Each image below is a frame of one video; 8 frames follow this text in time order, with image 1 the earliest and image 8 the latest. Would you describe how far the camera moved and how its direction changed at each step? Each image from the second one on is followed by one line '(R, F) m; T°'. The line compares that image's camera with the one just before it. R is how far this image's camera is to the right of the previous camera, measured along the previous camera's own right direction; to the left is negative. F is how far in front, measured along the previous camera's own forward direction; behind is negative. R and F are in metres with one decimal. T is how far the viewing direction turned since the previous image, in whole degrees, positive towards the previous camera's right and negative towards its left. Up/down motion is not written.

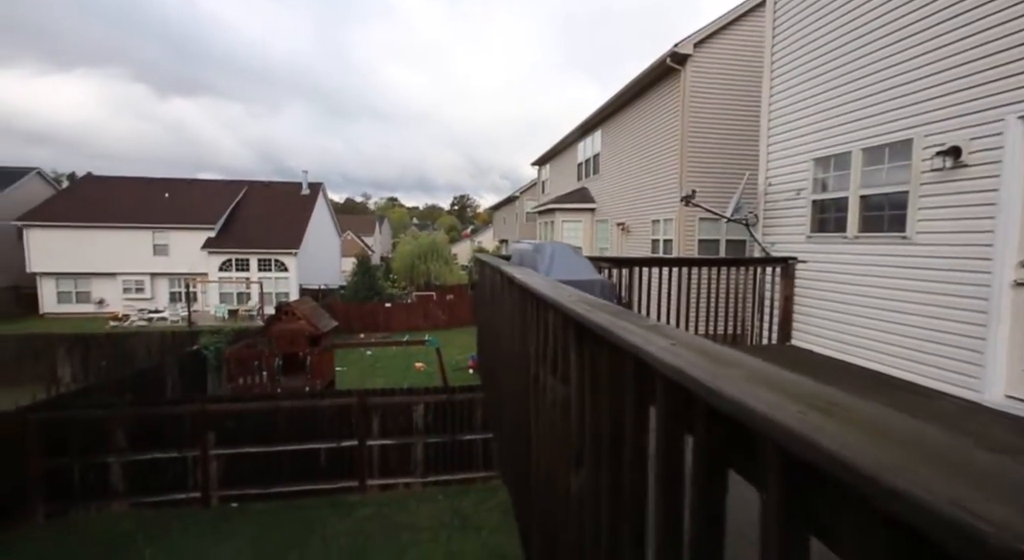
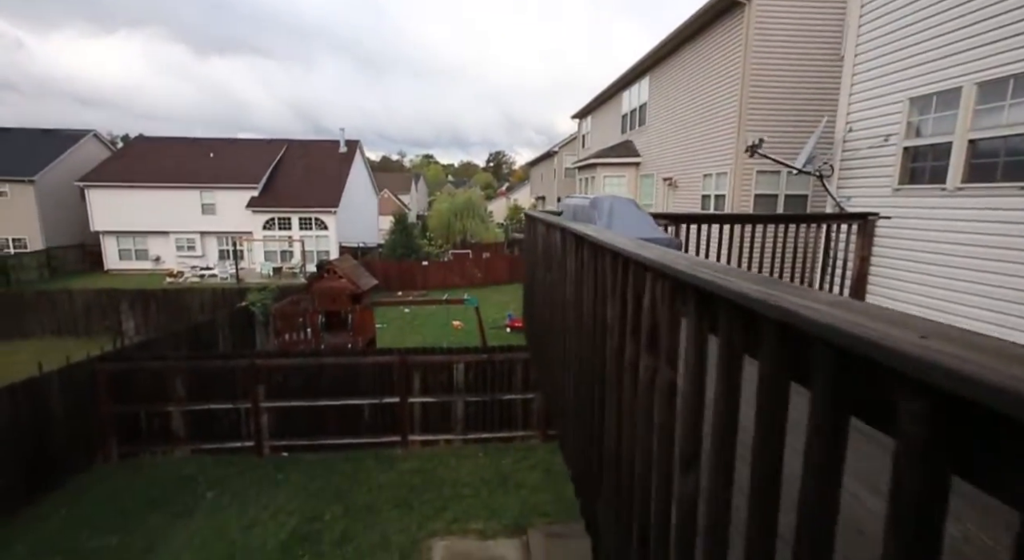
(-0.1, +0.2) m; -4°
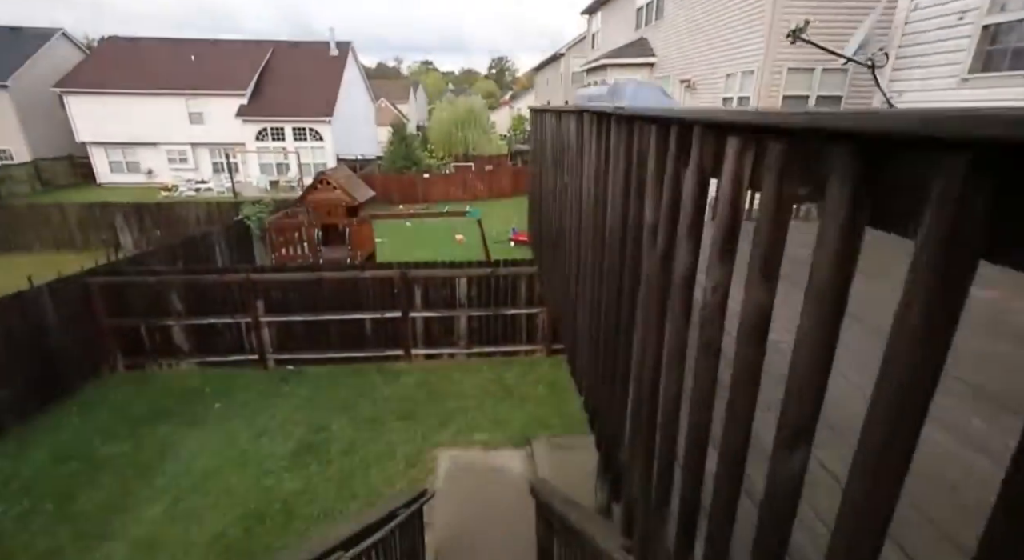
(0.0, +0.3) m; 0°
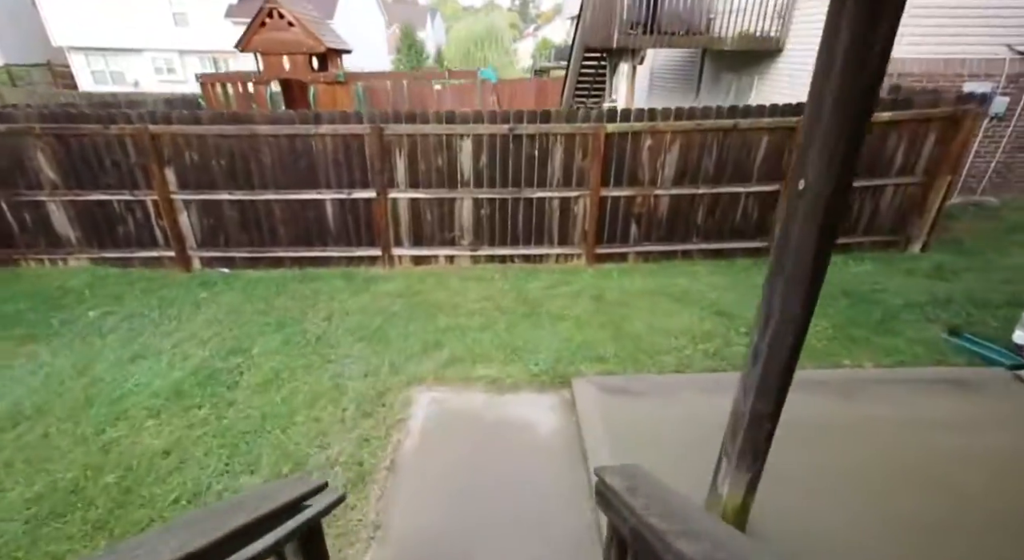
(-0.1, +2.4) m; -2°
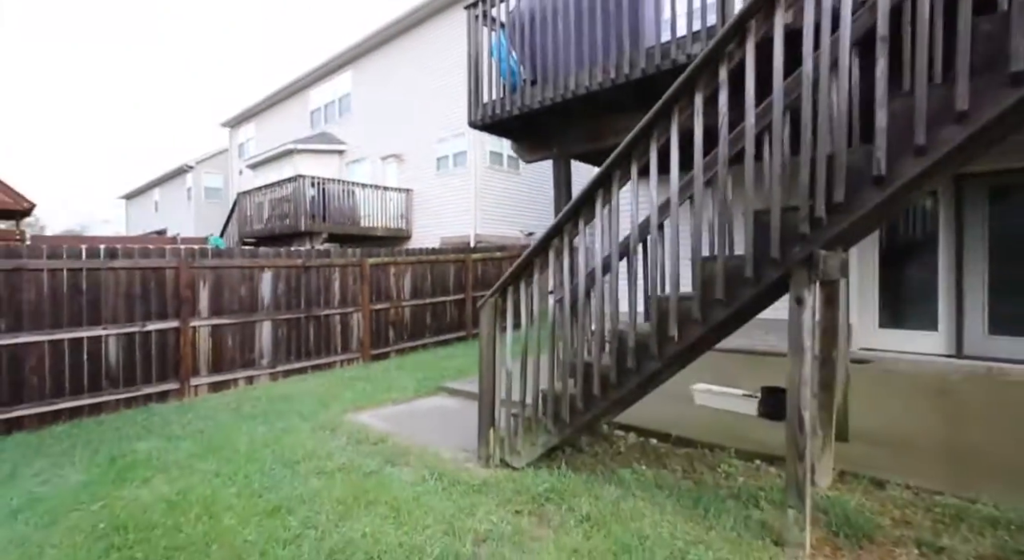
(-2.8, -0.9) m; +48°
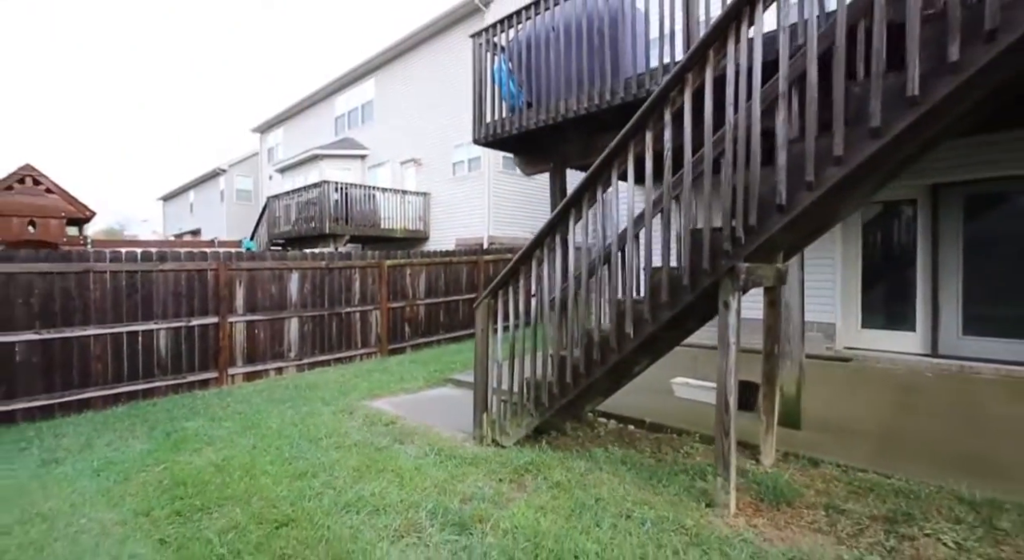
(+0.2, -0.5) m; -2°
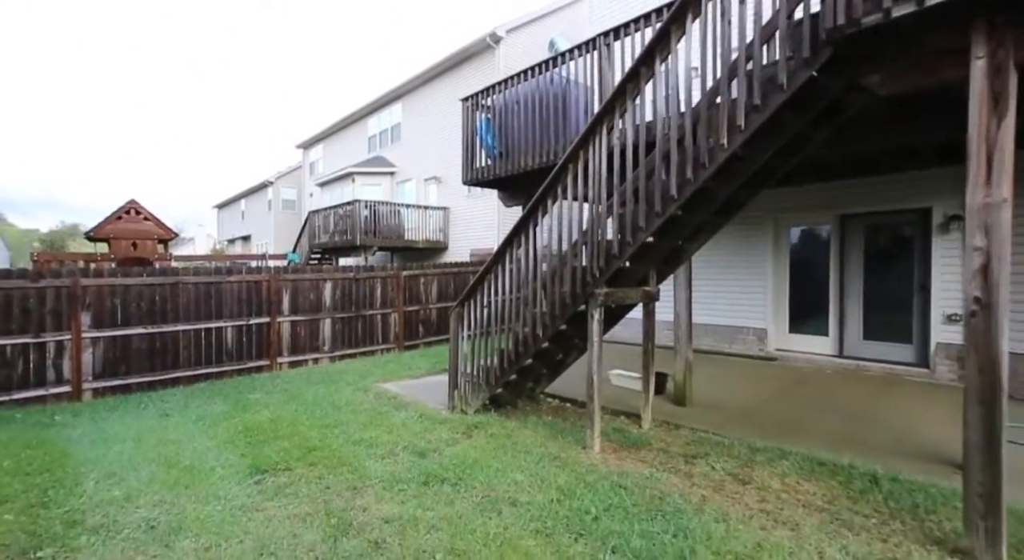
(+0.8, -1.5) m; -4°
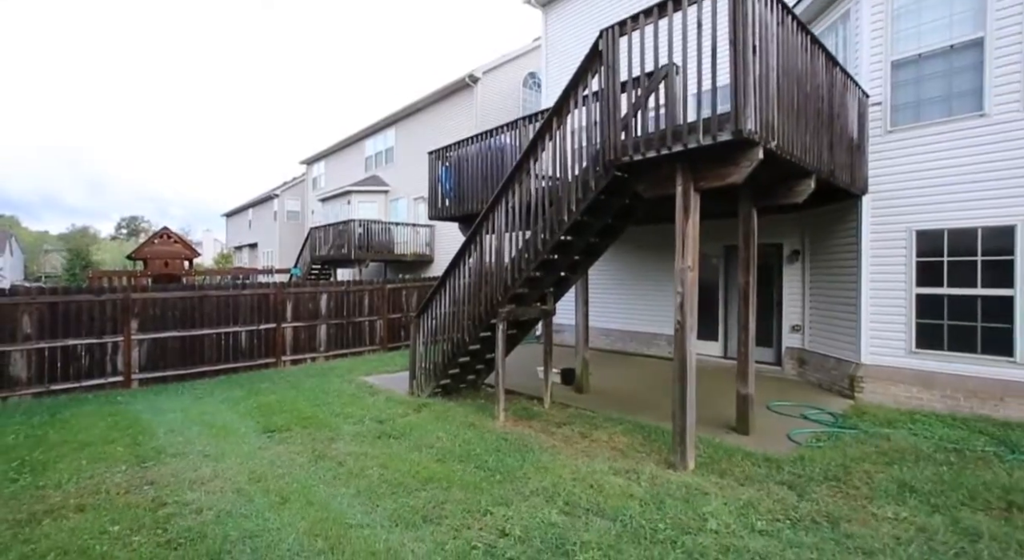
(+0.8, -1.8) m; 0°
